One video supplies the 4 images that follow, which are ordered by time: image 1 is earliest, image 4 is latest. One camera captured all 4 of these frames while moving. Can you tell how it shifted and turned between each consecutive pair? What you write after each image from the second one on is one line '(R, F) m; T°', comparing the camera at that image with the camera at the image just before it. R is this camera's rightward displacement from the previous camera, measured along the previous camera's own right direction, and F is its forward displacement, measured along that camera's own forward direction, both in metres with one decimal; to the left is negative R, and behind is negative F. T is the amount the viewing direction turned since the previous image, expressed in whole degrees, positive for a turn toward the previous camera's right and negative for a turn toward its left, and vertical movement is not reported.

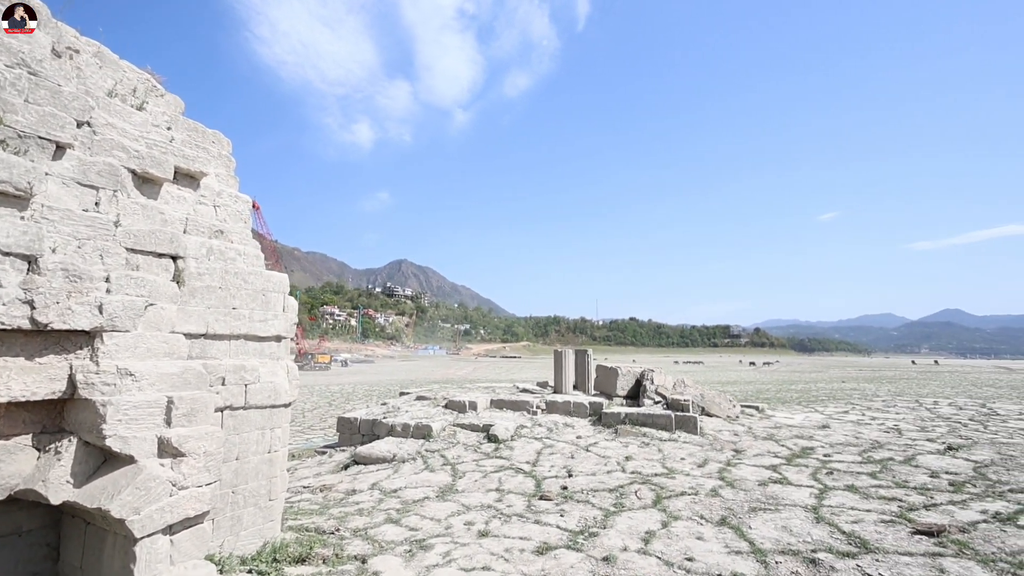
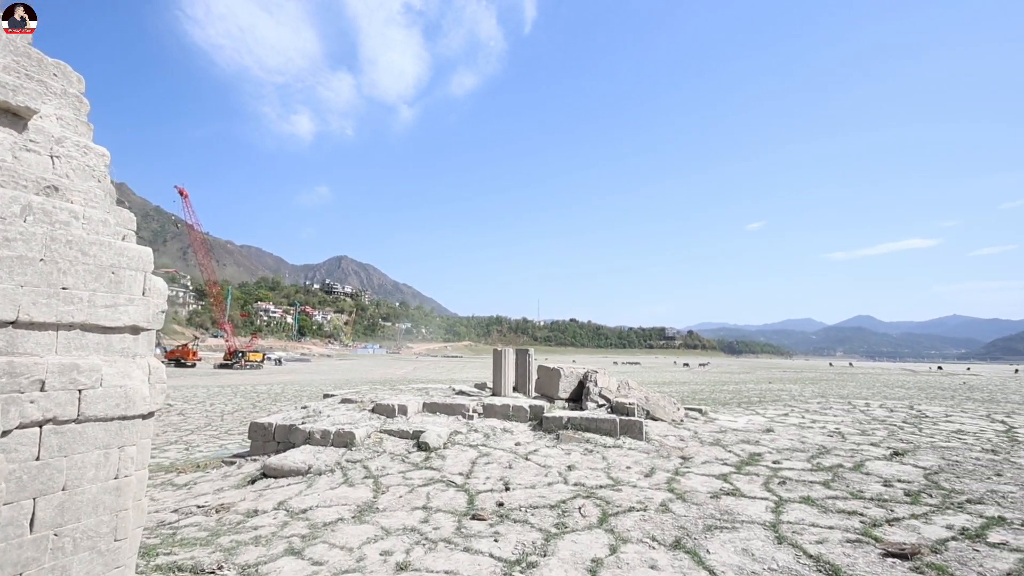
(+0.1, +0.8) m; +6°
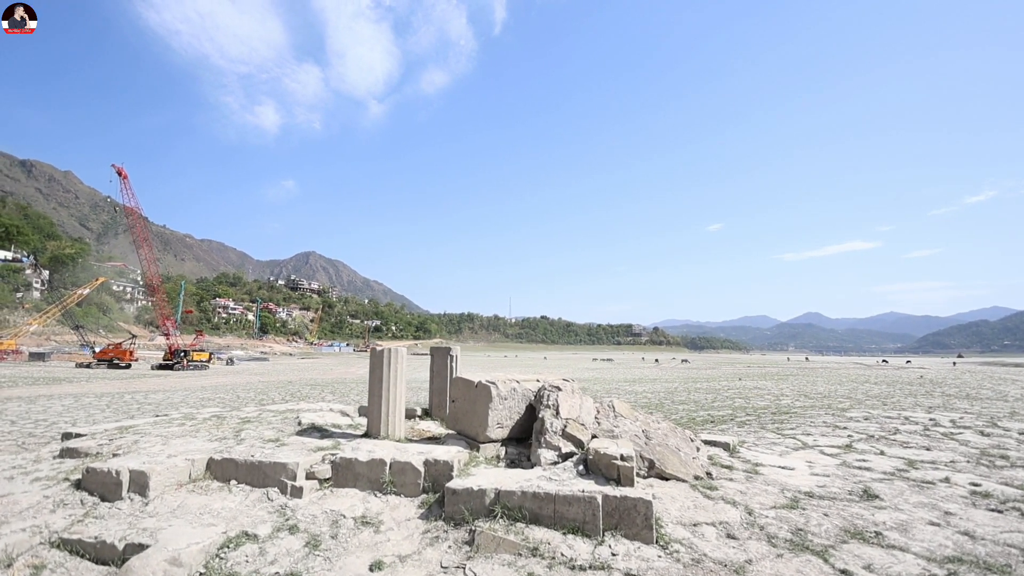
(+0.9, +4.7) m; +4°
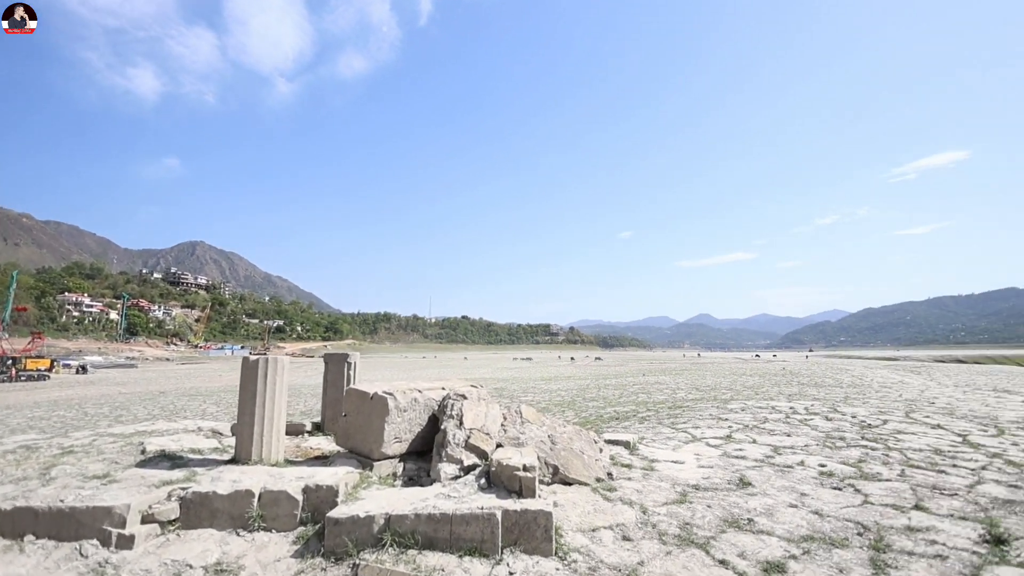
(+0.2, +0.2) m; +9°
